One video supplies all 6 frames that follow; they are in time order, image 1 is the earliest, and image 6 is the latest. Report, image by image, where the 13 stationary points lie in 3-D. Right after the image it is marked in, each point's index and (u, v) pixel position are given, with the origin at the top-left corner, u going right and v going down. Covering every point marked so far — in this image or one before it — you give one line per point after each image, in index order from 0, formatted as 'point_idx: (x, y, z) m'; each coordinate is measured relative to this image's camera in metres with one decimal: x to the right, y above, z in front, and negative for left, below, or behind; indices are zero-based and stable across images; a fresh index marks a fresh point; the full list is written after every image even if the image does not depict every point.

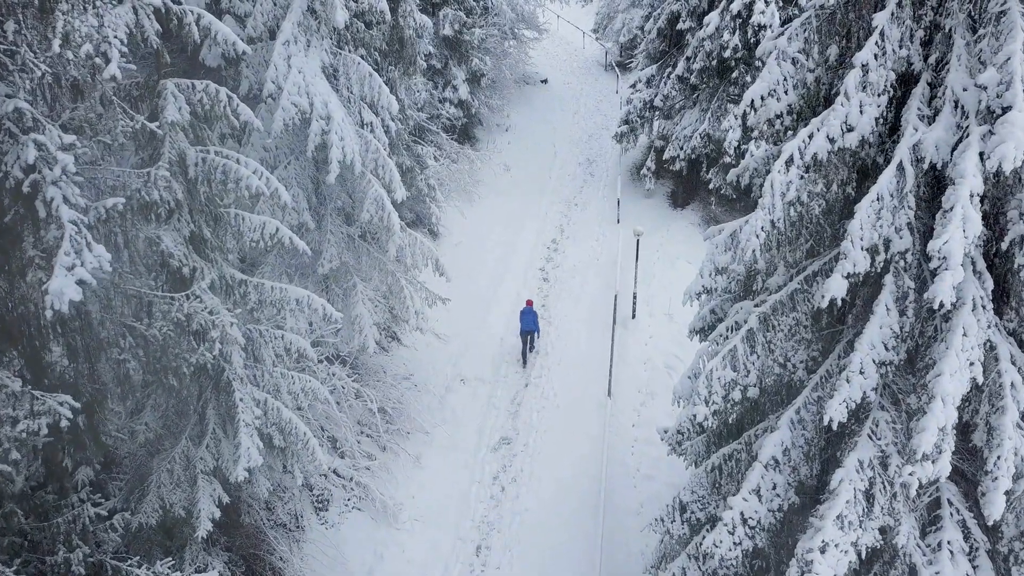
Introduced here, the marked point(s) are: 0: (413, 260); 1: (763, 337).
0: (-1.9, +0.5, +10.7) m
1: (+2.6, -0.5, +5.8) m
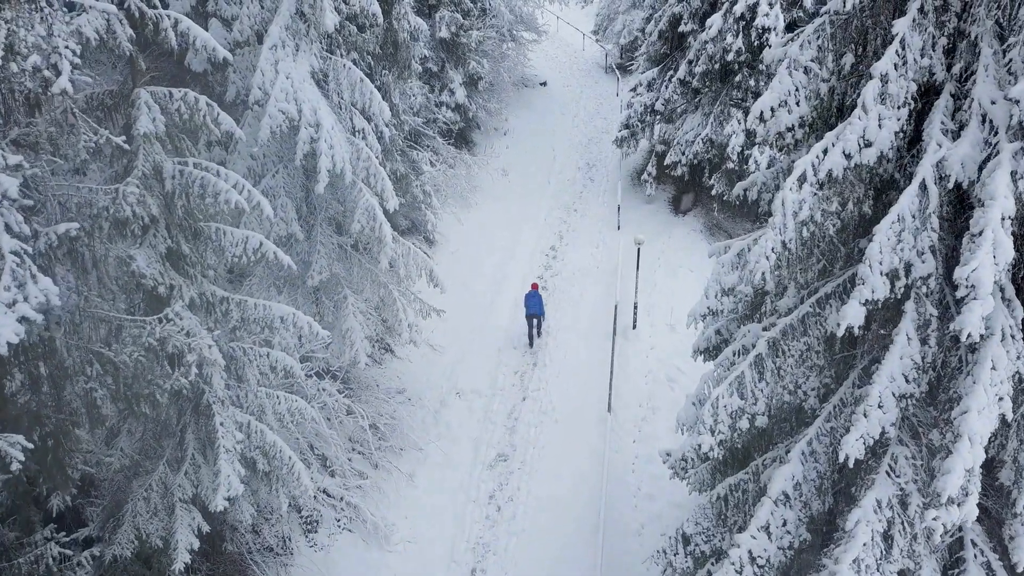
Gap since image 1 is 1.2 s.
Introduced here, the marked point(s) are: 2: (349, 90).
0: (-1.9, +0.3, +10.4) m
1: (+2.5, -0.7, +5.4) m
2: (-2.7, +3.3, +9.4) m
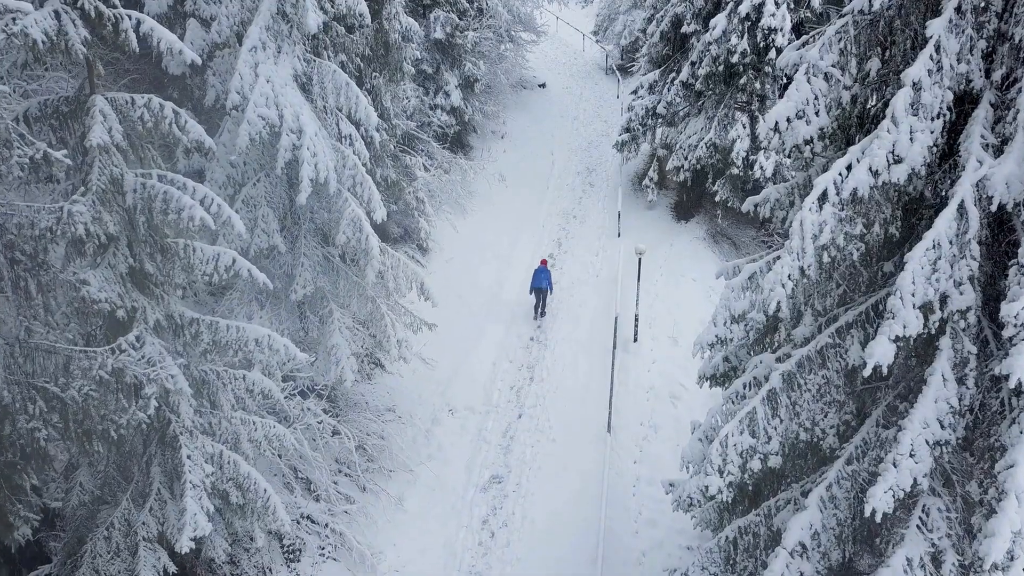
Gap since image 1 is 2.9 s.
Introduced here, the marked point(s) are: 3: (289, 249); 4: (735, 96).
0: (-2.0, +0.1, +9.9) m
1: (+2.4, -1.0, +4.9) m
2: (-2.8, +3.1, +8.9) m
3: (-3.6, +0.6, +9.1) m
4: (+5.3, +4.6, +13.5) m
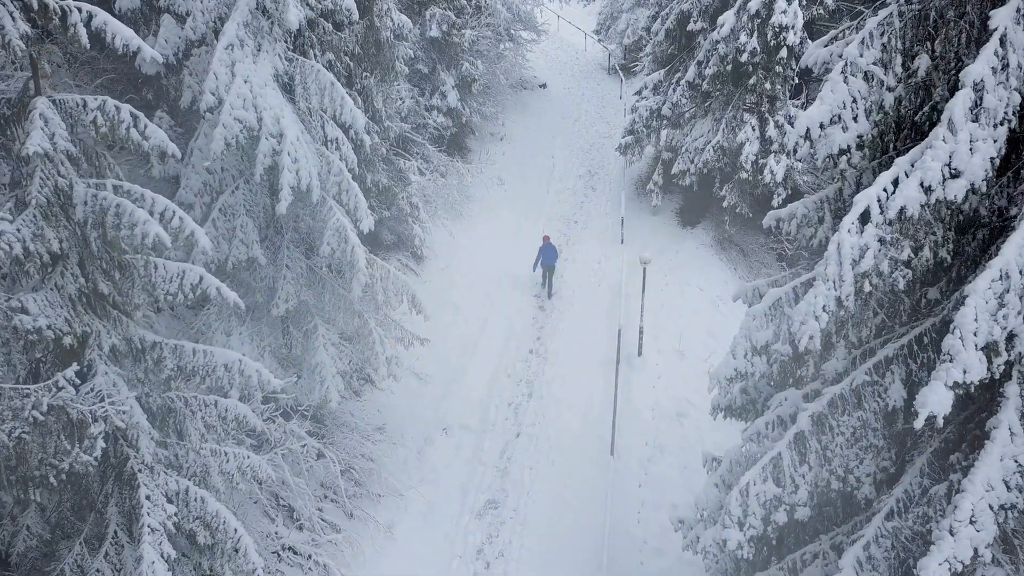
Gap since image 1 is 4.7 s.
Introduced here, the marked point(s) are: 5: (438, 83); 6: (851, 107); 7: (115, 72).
0: (-2.1, -0.2, +9.3) m
1: (+2.3, -1.2, +4.3) m
2: (-2.8, +2.8, +8.3) m
3: (-3.6, +0.4, +8.5) m
4: (+5.3, +4.4, +12.9) m
5: (-2.1, +5.8, +16.1) m
6: (+2.3, +1.3, +3.9) m
7: (-5.8, +3.2, +8.3) m
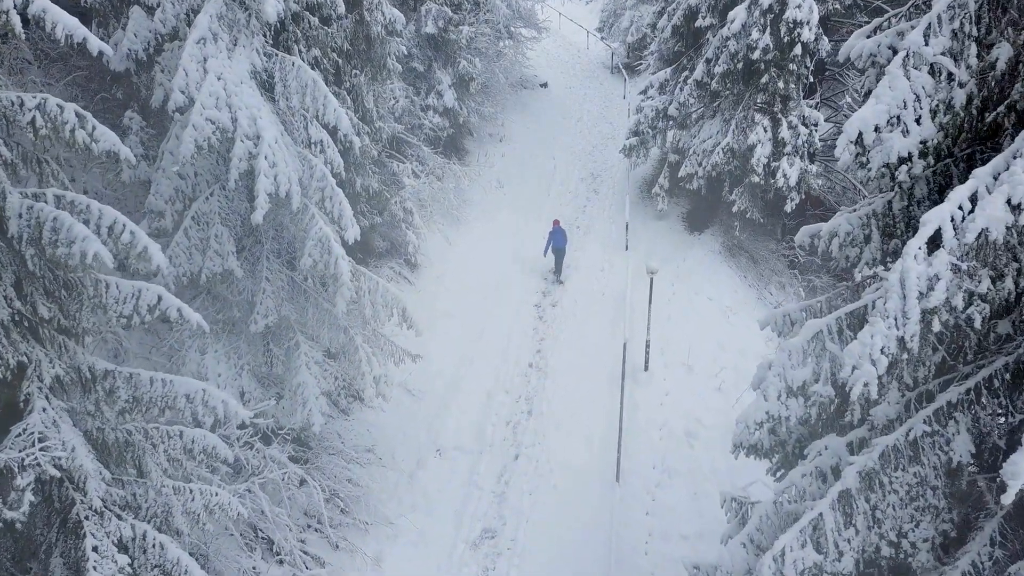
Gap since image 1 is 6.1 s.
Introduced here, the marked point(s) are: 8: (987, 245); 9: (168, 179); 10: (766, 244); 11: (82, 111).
0: (-2.1, -0.4, +8.6) m
1: (+2.3, -1.4, +3.7) m
2: (-2.9, +2.6, +7.7) m
3: (-3.7, +0.2, +7.9) m
4: (+5.3, +4.2, +12.2) m
5: (-2.1, +5.6, +15.4) m
6: (+2.3, +1.1, +3.3) m
7: (-5.8, +3.0, +7.7) m
8: (+2.5, +0.2, +3.0) m
9: (-4.2, +1.3, +6.9) m
10: (+6.4, +1.1, +14.2) m
11: (-3.7, +1.5, +4.9) m
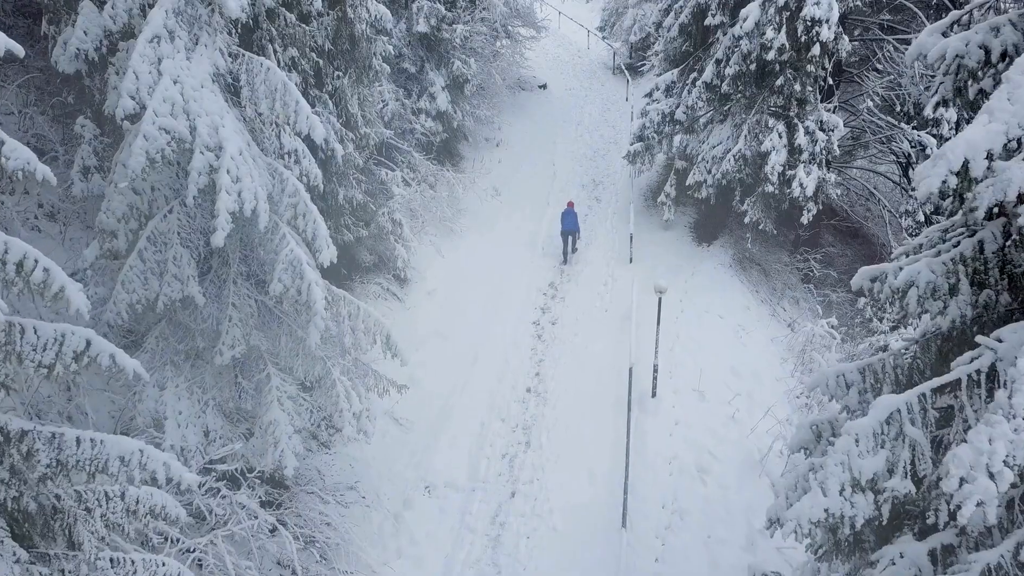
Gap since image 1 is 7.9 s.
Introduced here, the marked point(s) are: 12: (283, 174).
0: (-2.2, -0.7, +7.8) m
1: (+2.2, -1.7, +2.9) m
2: (-2.9, +2.3, +6.8) m
3: (-3.7, -0.1, +7.1) m
4: (+5.2, +3.8, +11.4) m
5: (-2.2, +5.3, +14.6) m
6: (+2.3, +0.7, +2.5) m
7: (-5.9, +2.6, +6.8) m
8: (+2.5, -0.1, +2.2) m
9: (-4.3, +1.0, +6.1) m
10: (+6.3, +0.7, +13.3) m
11: (-3.8, +1.2, +4.0) m
12: (-2.7, +1.4, +6.8) m
